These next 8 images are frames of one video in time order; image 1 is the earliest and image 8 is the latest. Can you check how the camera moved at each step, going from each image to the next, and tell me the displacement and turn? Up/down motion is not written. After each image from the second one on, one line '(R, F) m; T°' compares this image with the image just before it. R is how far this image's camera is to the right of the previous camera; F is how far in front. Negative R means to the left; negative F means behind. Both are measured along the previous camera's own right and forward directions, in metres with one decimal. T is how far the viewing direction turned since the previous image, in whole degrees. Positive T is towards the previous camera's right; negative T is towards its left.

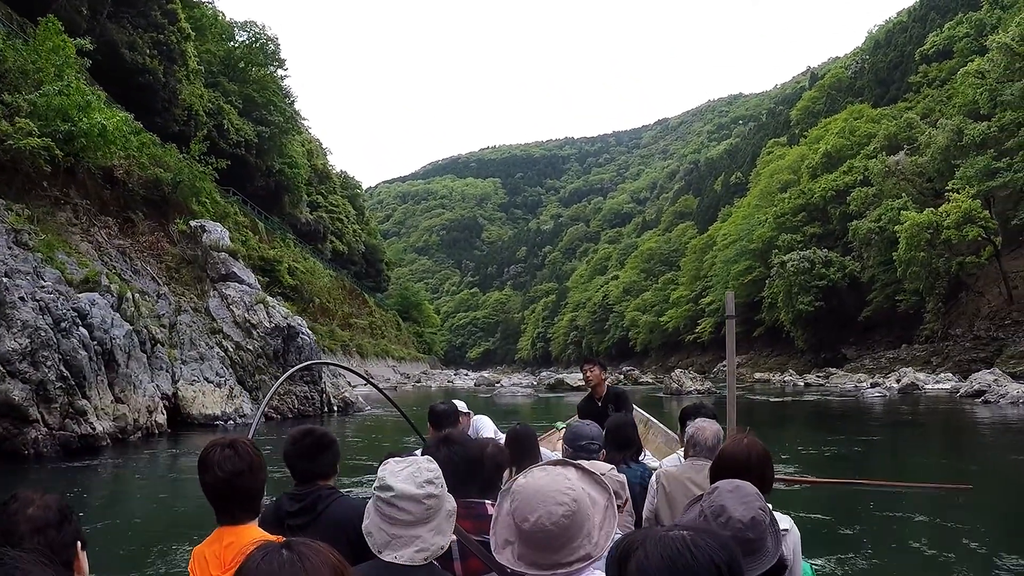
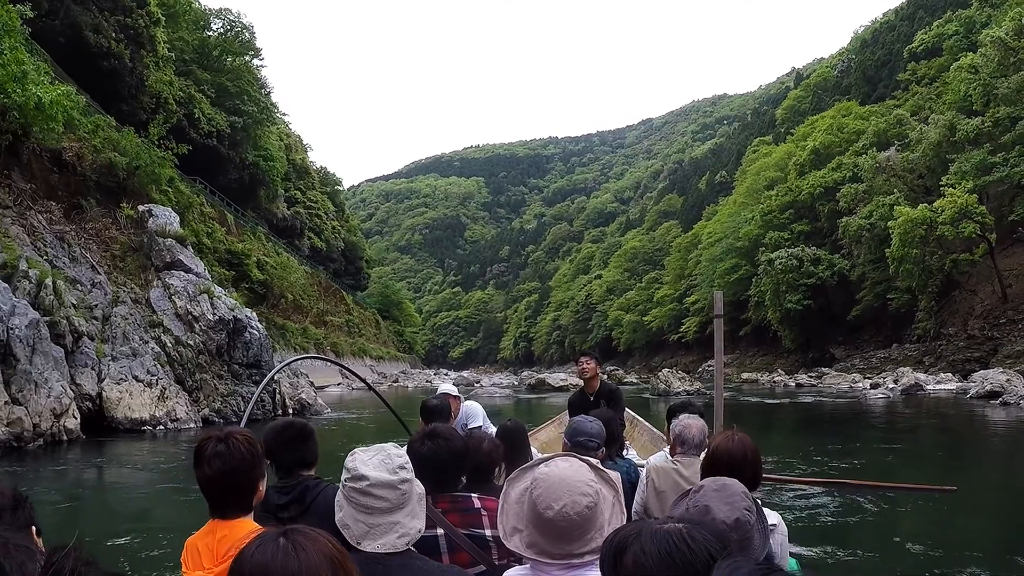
(+0.1, +1.0) m; +1°
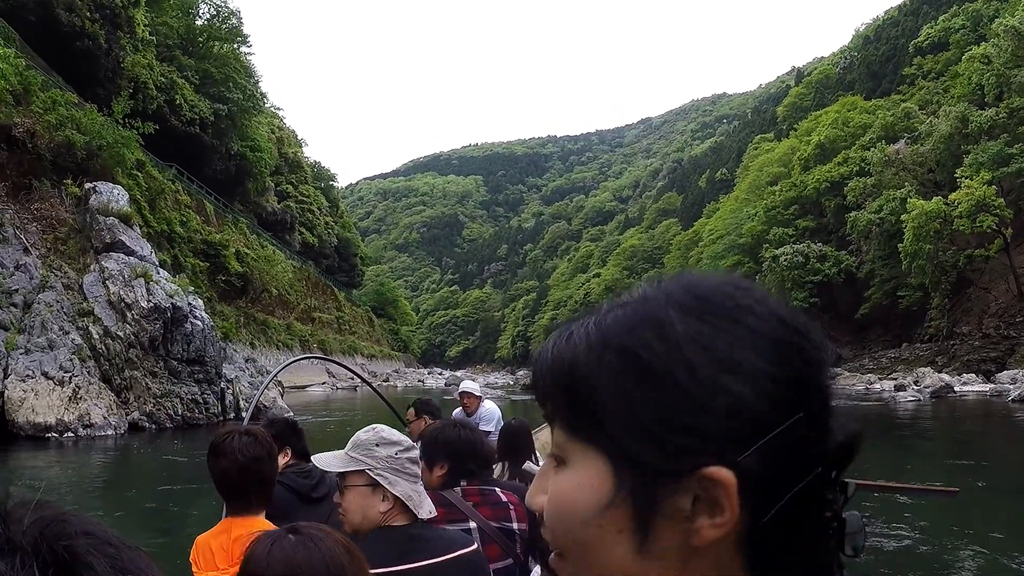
(+0.2, +1.2) m; 0°
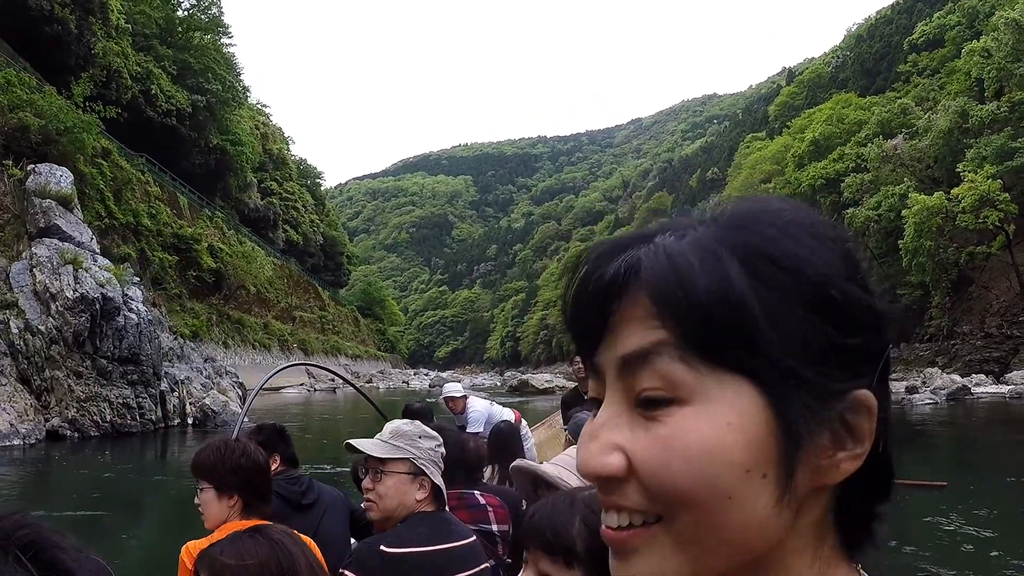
(+0.1, +0.9) m; +1°
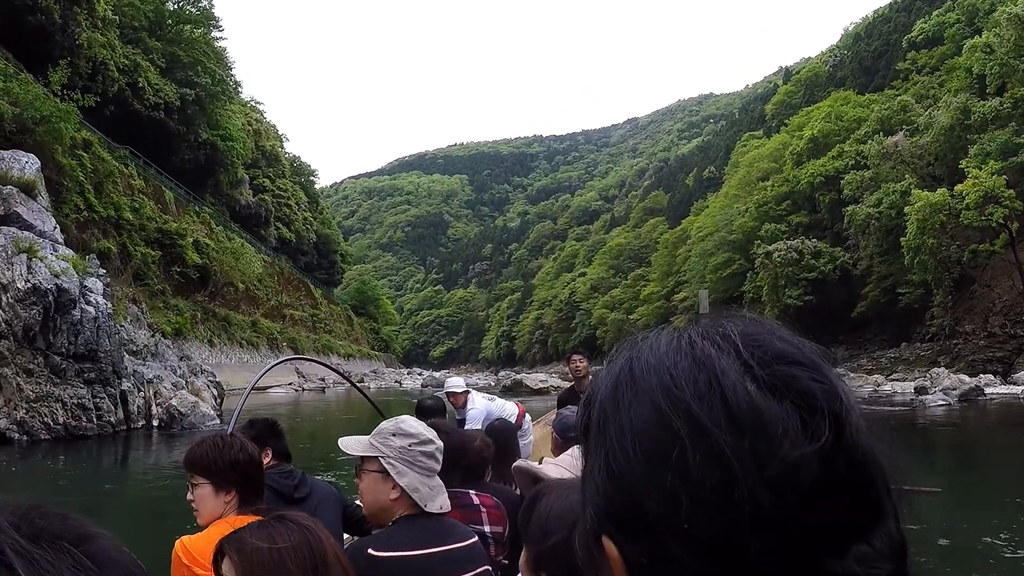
(0.0, +0.5) m; 0°
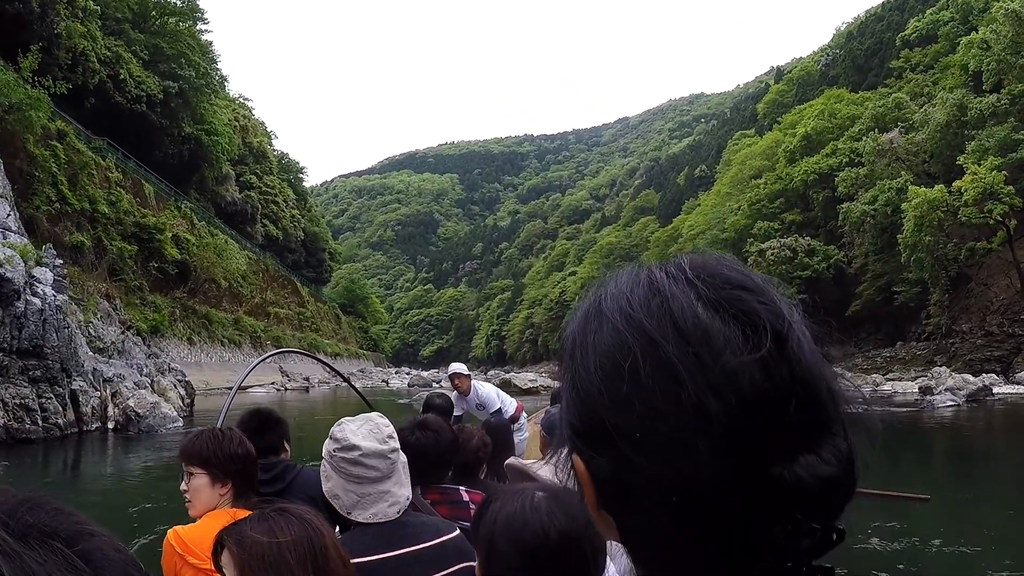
(0.0, +0.5) m; +1°
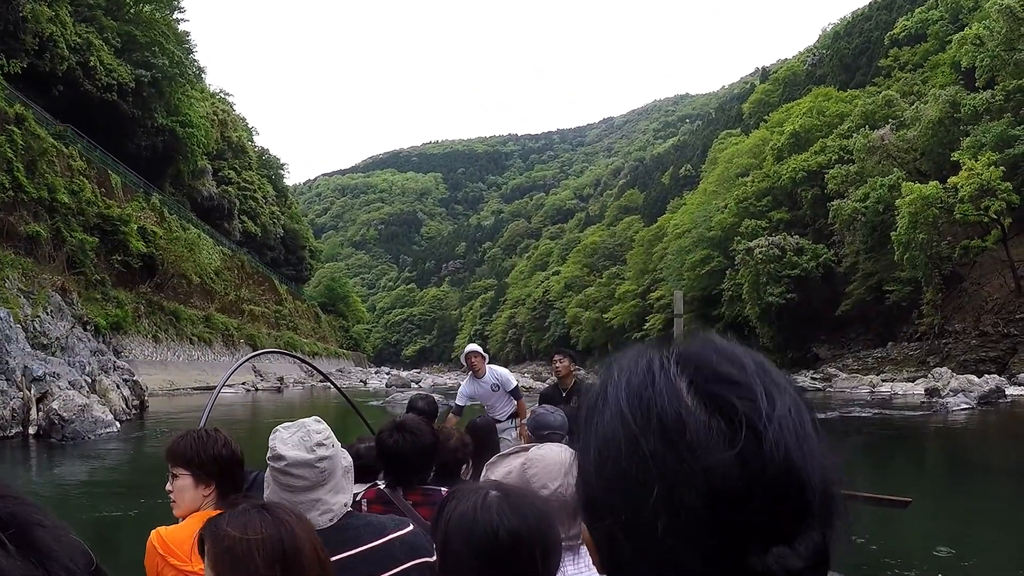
(0.0, +0.8) m; +1°
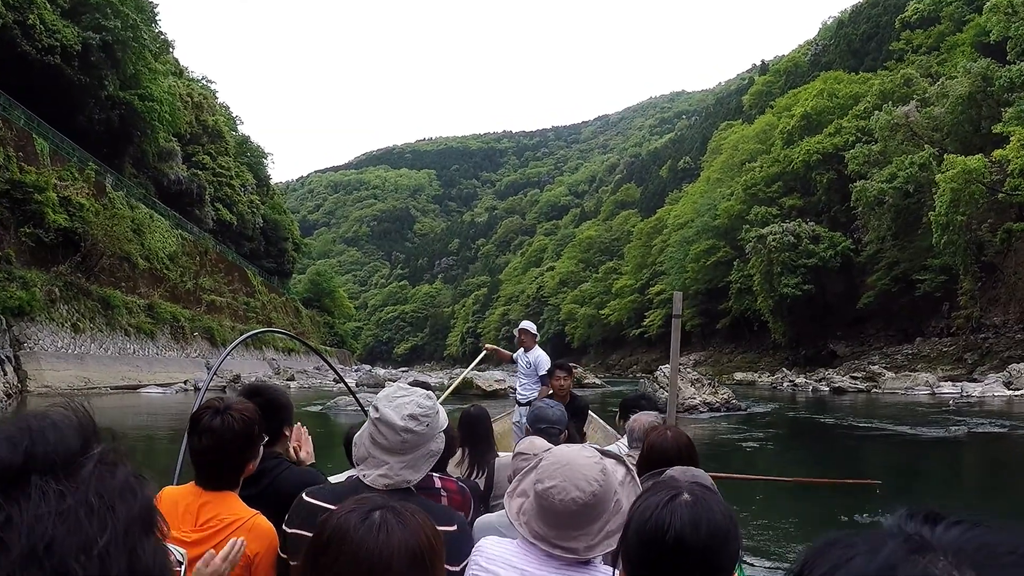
(+0.2, +2.6) m; 0°
